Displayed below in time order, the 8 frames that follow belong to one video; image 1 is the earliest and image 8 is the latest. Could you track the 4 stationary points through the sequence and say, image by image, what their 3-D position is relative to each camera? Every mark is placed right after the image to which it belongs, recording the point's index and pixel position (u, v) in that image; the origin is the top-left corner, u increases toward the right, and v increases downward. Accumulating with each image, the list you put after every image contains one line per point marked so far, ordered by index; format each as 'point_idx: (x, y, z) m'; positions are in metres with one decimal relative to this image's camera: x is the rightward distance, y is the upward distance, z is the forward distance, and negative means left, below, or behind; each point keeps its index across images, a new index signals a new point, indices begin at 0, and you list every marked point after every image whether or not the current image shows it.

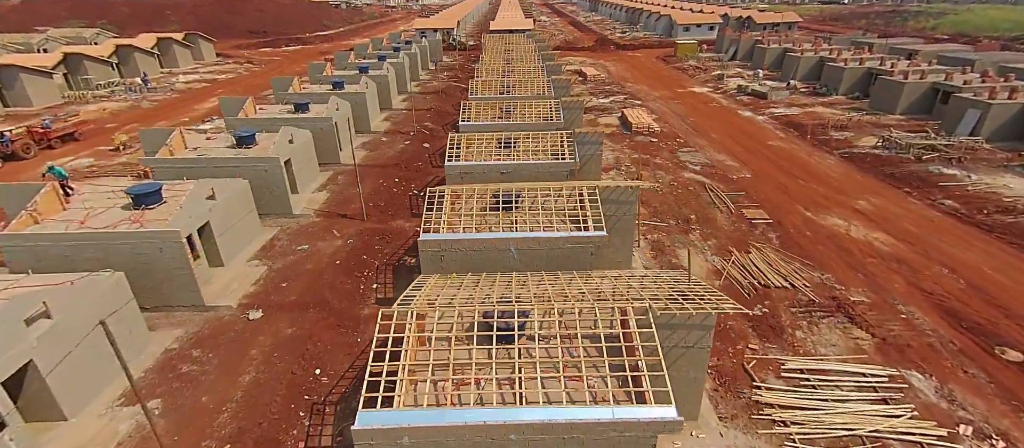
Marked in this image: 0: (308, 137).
0: (-8.8, +3.8, +18.6) m
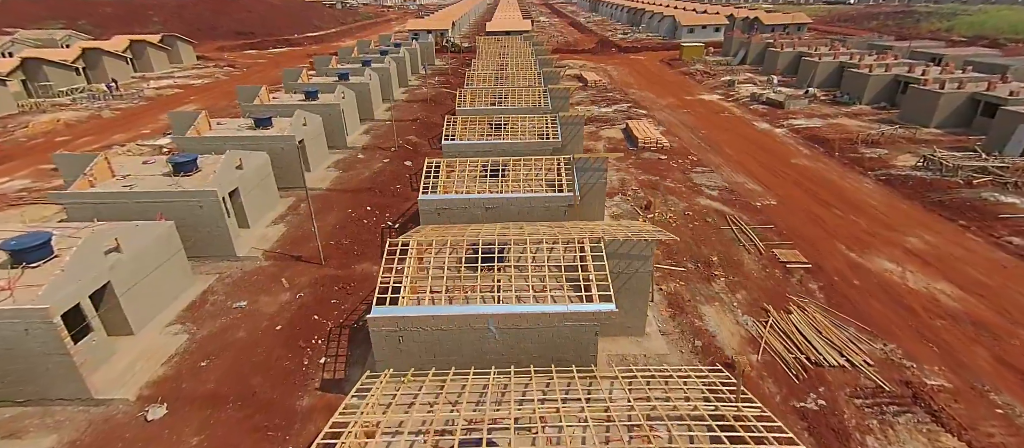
0: (-9.1, +2.4, +16.0) m
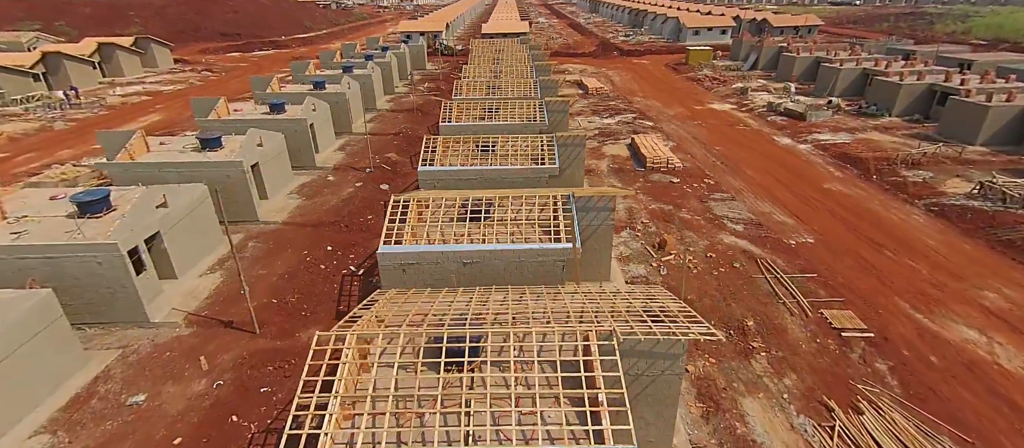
0: (-9.5, +0.9, +13.2) m
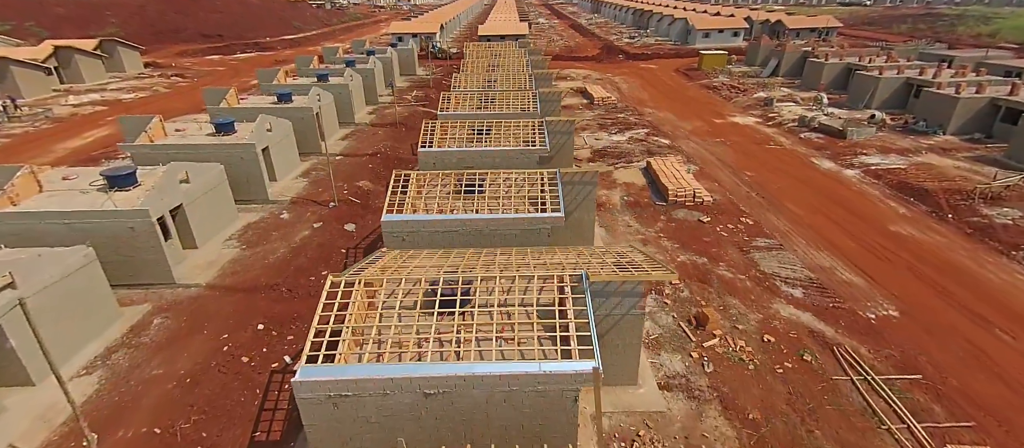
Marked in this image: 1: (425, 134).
0: (-9.7, -0.8, +9.7) m
1: (-3.5, +3.7, +17.6) m
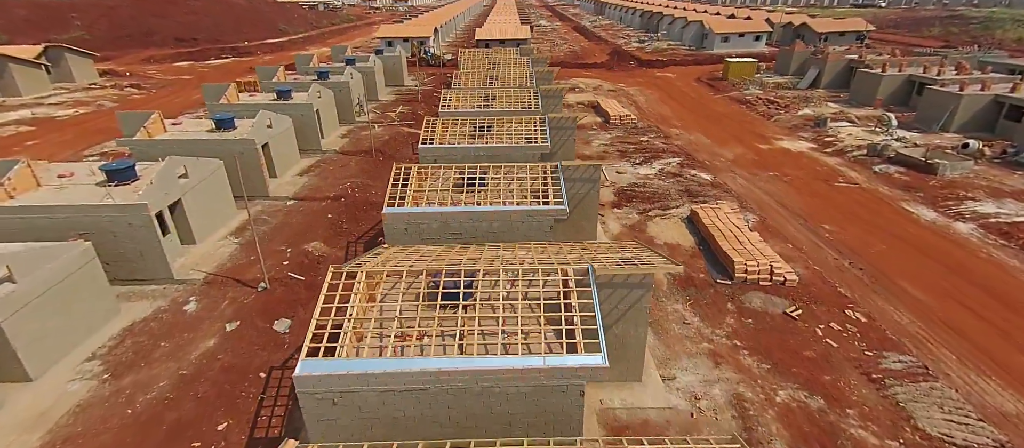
0: (-9.6, -3.2, +4.9) m
1: (-3.4, +1.2, +12.8) m
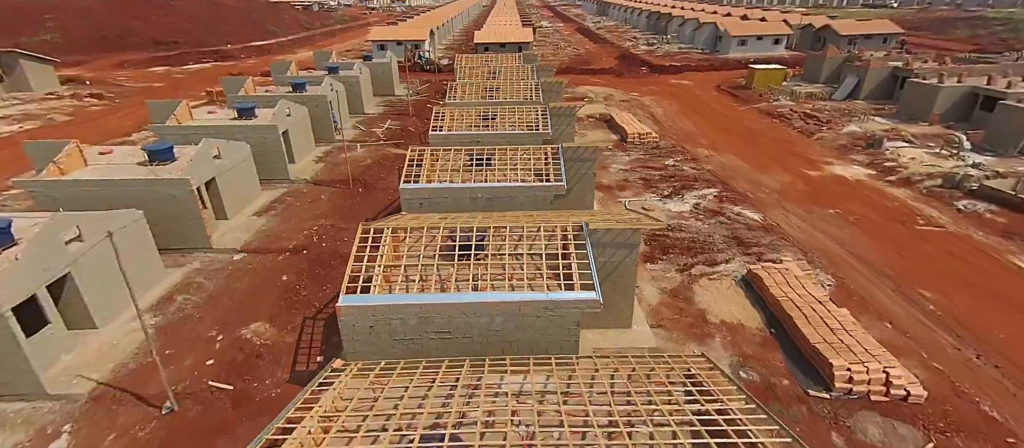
0: (-9.4, -5.0, +1.5) m
1: (-3.2, -0.5, +9.4) m
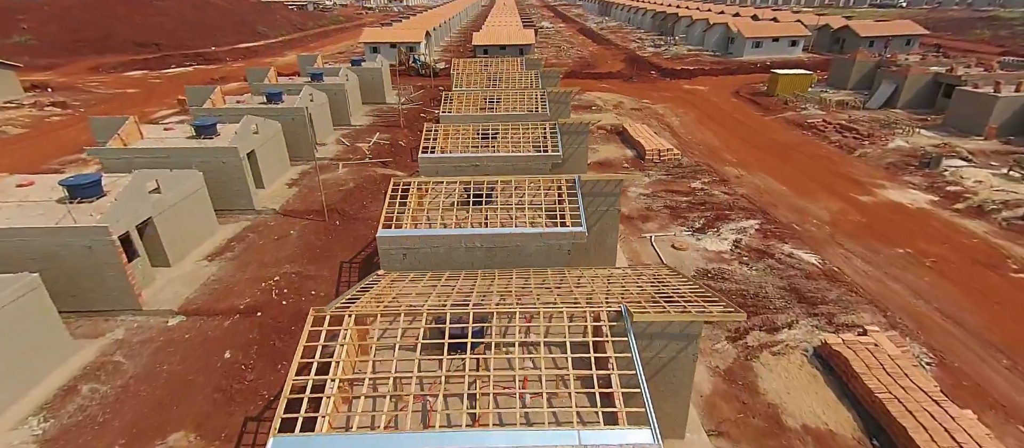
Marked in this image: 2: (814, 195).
0: (-9.1, -6.3, -1.2) m
1: (-3.0, -1.9, +6.7) m
2: (+11.8, +1.2, +16.9) m
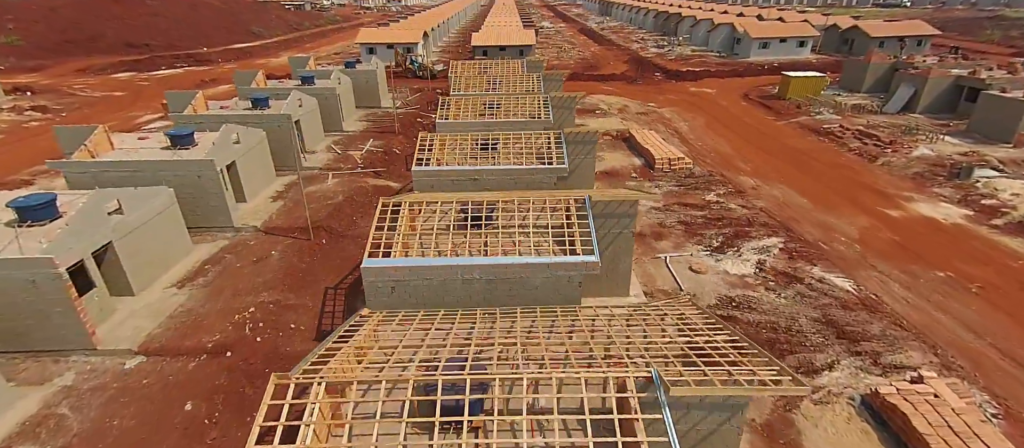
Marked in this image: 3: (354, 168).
0: (-9.0, -6.9, -2.4) m
1: (-3.0, -2.5, +5.5) m
2: (+11.8, +0.6, +15.7) m
3: (-7.0, +2.5, +19.1) m
